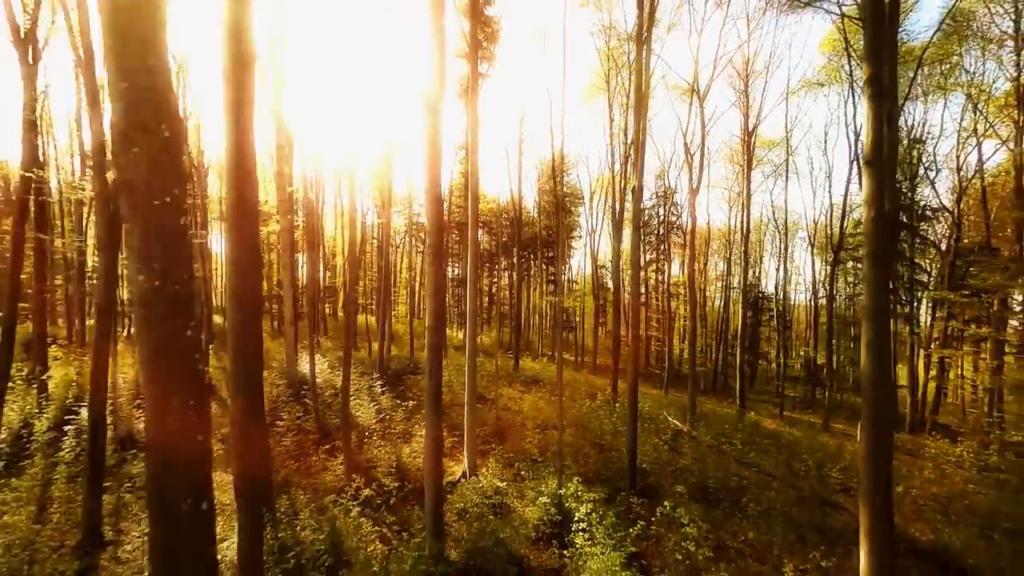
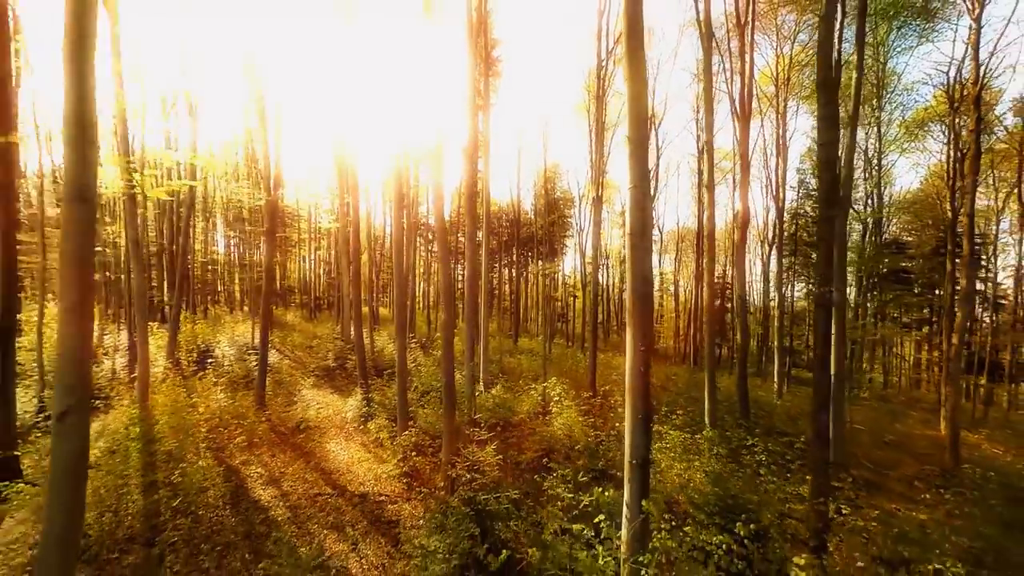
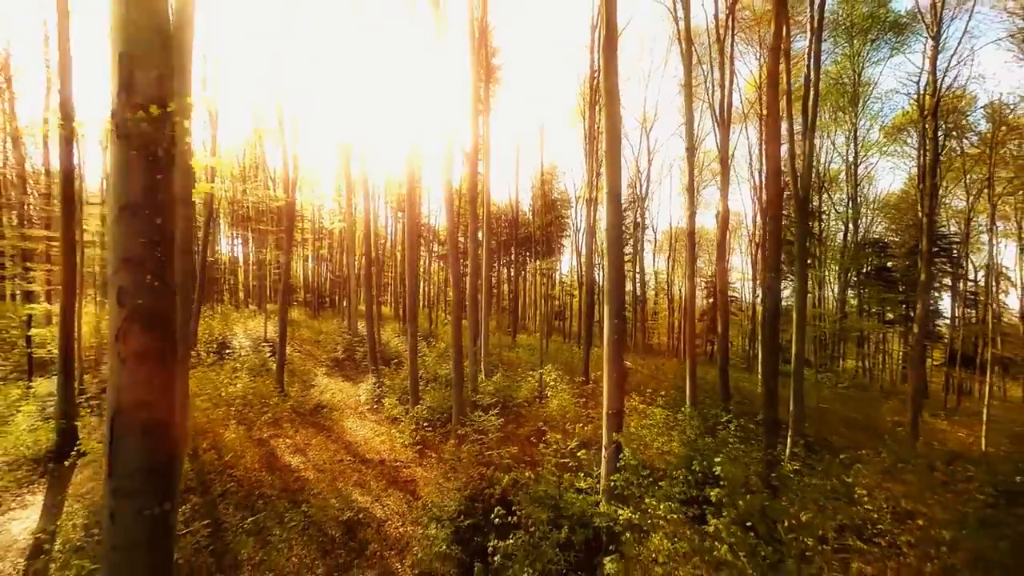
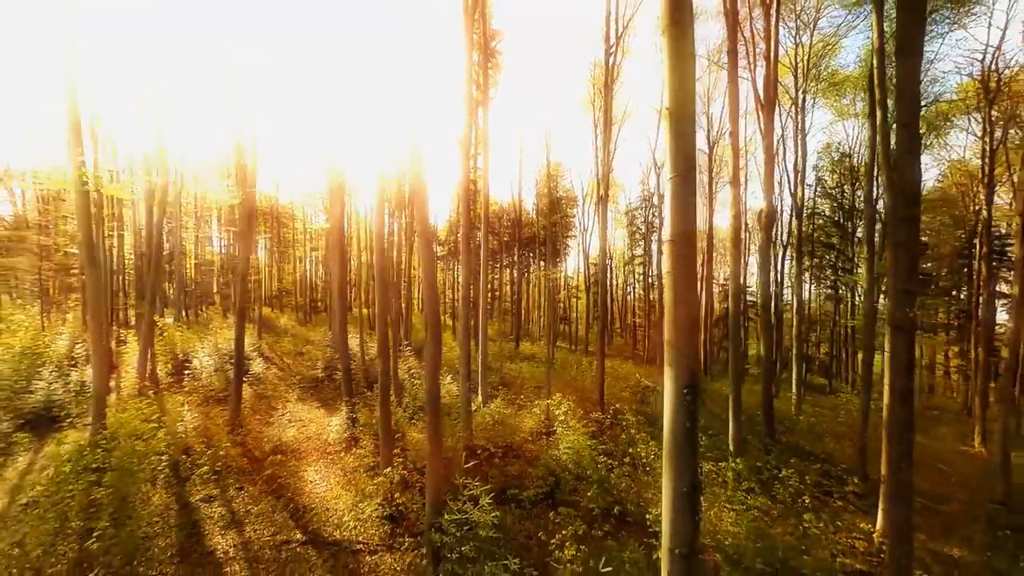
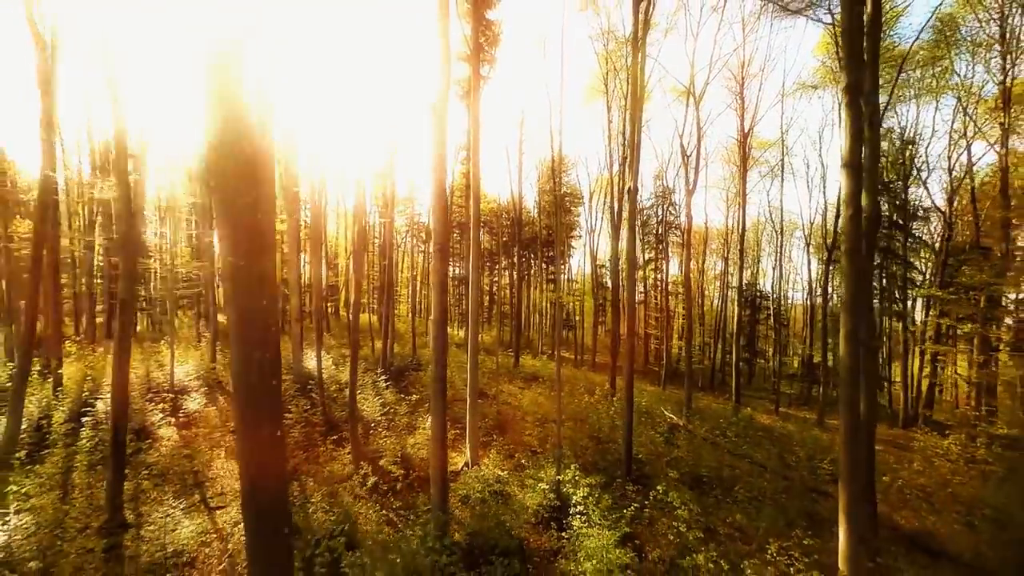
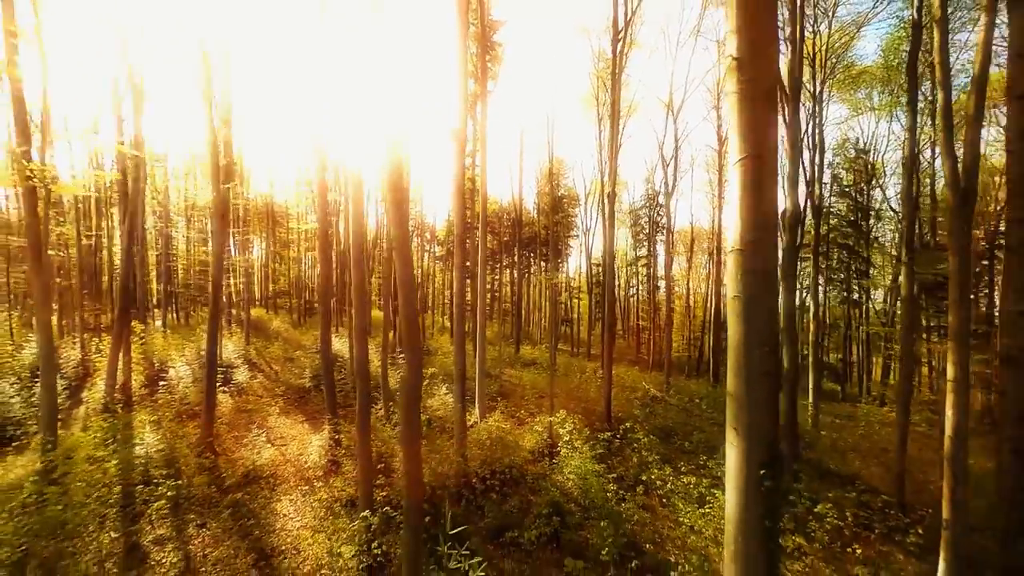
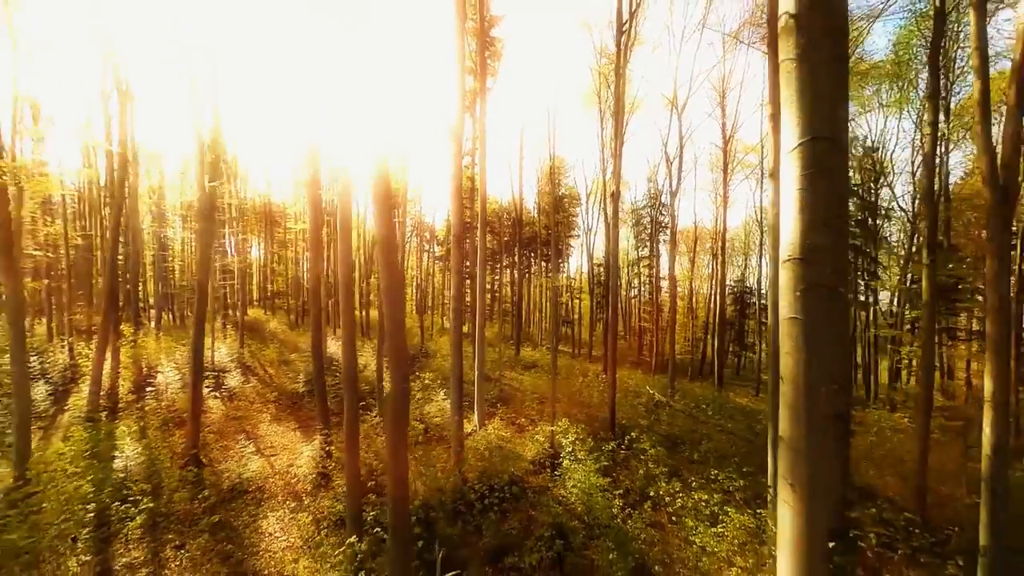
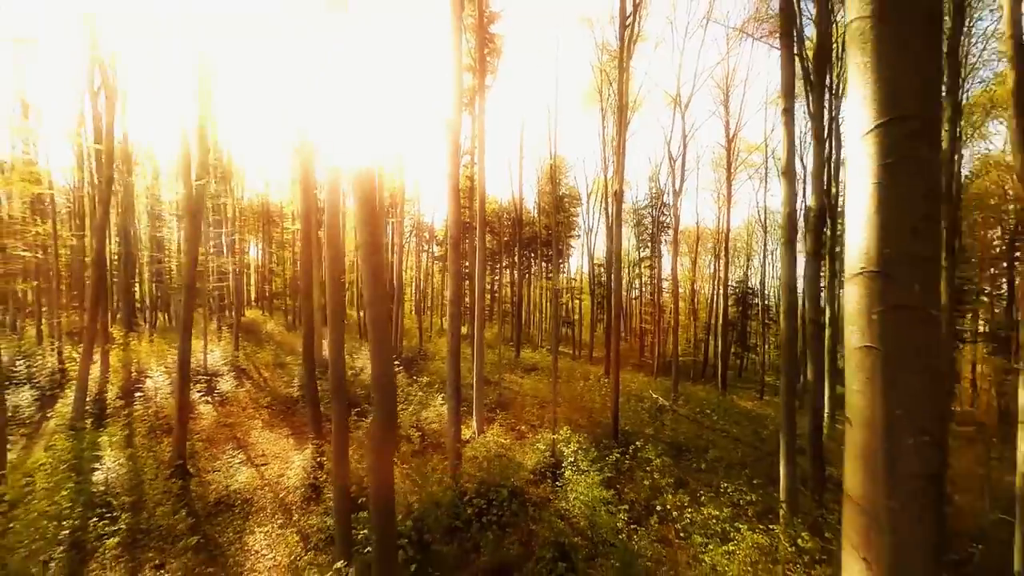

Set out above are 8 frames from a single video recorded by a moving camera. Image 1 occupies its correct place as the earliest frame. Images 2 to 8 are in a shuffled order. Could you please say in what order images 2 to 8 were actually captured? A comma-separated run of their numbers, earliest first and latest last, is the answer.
5, 8, 7, 6, 4, 2, 3
